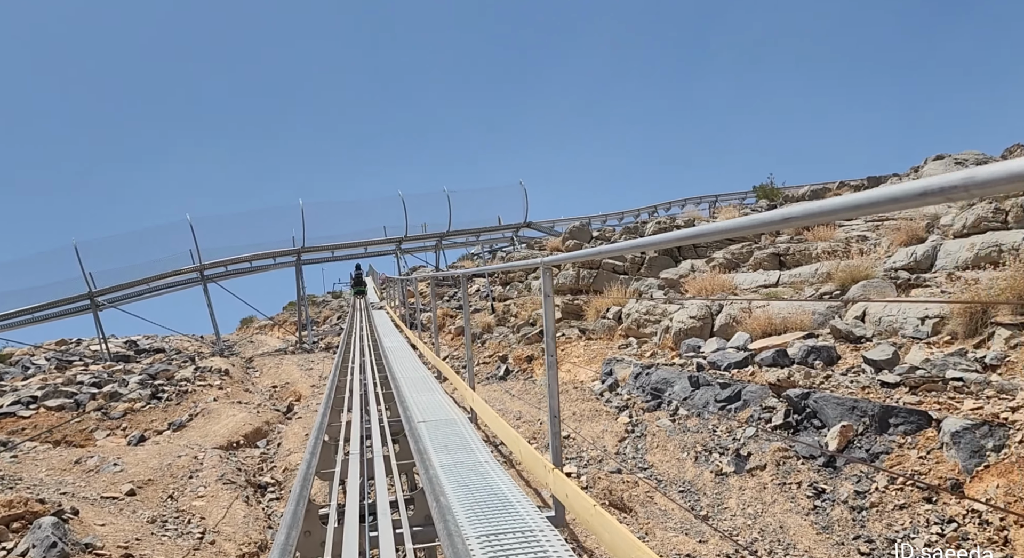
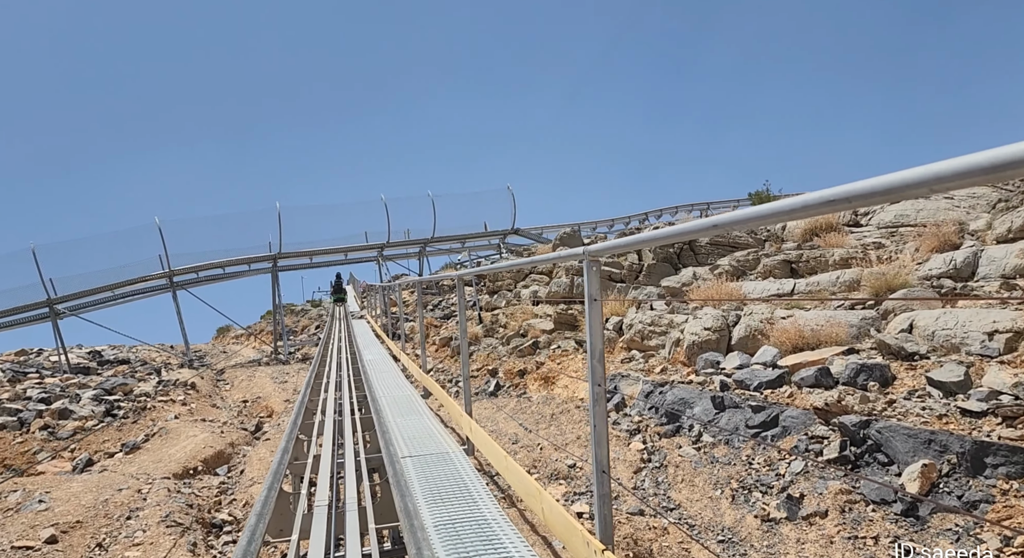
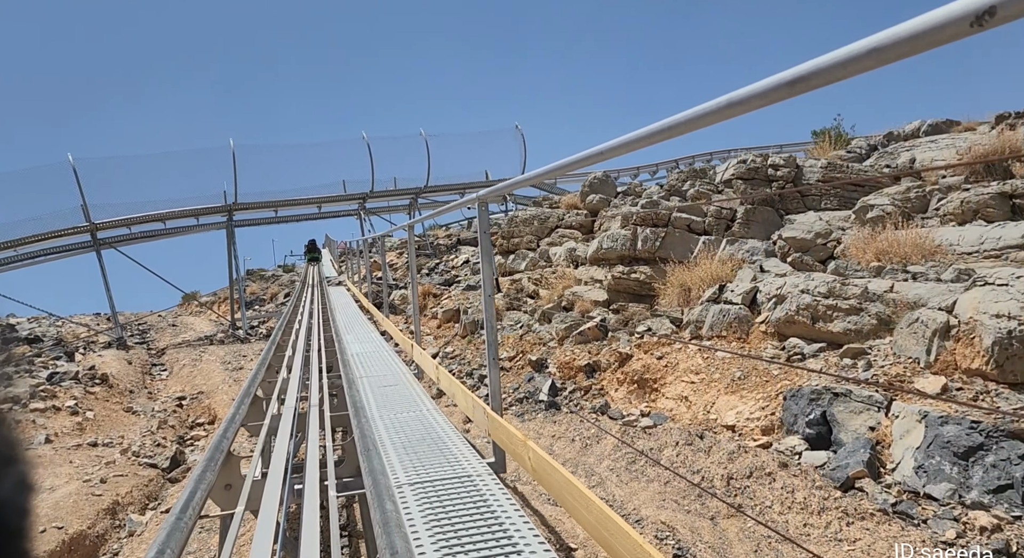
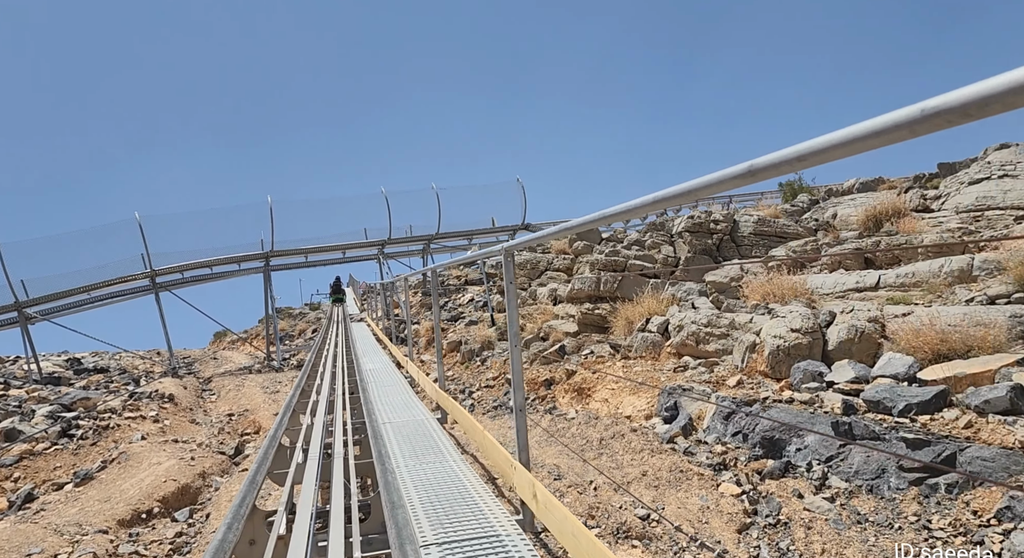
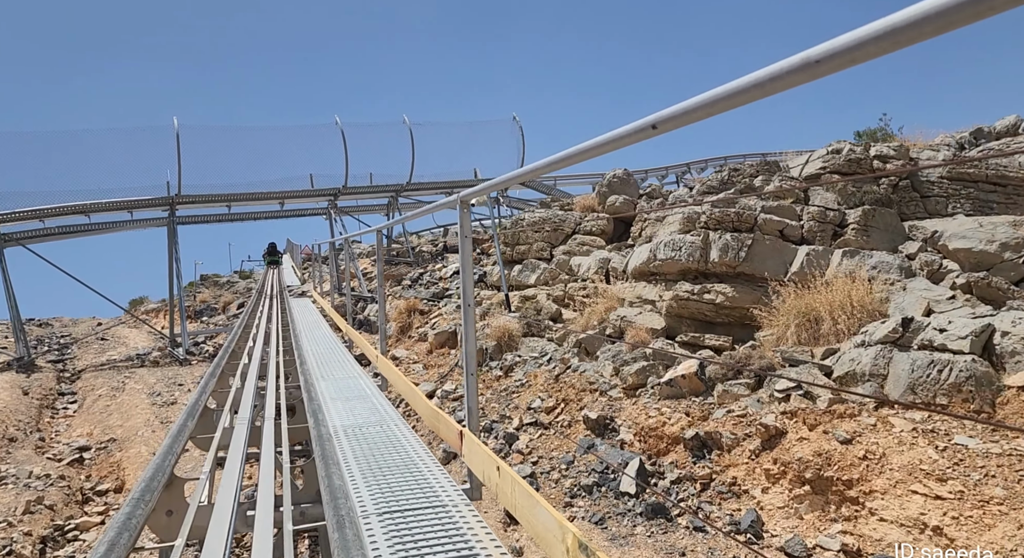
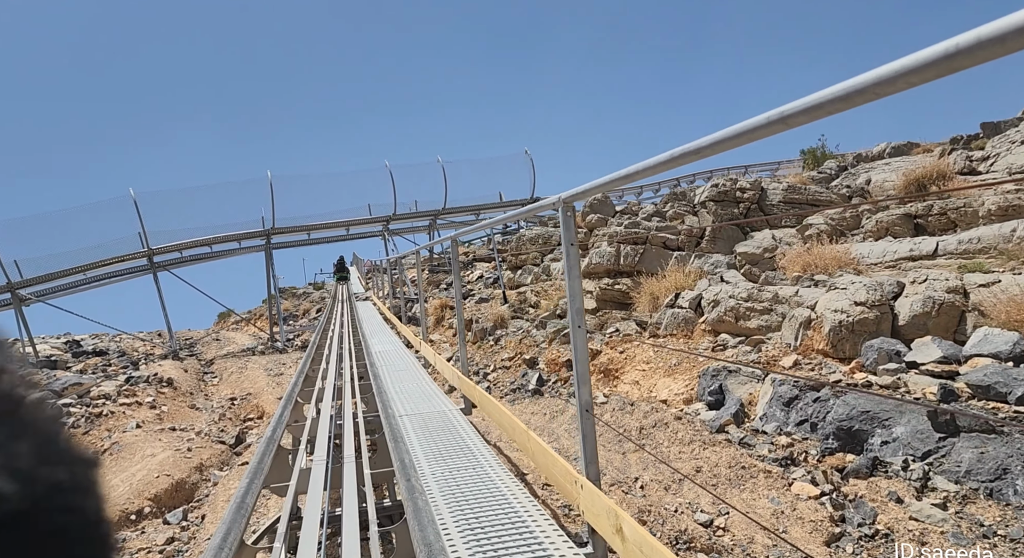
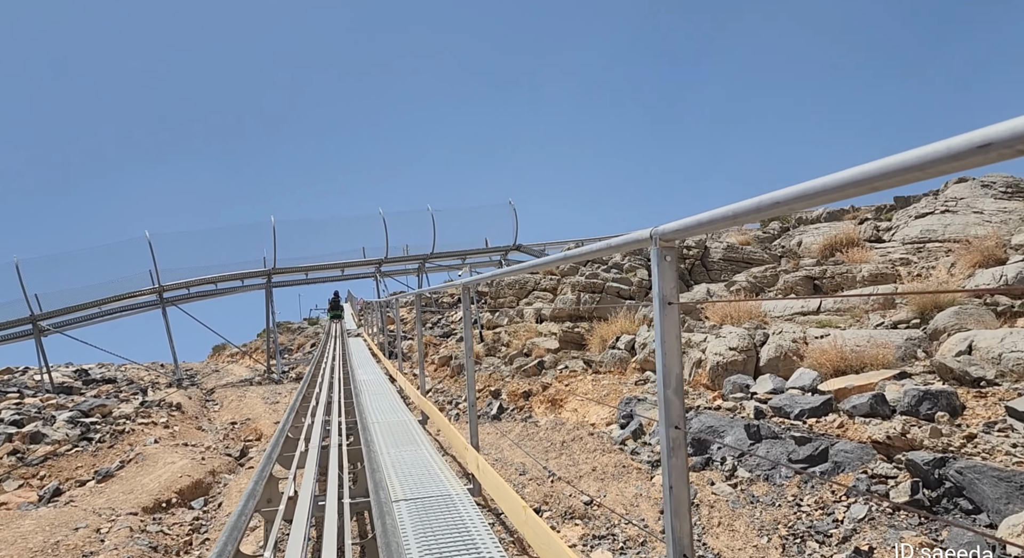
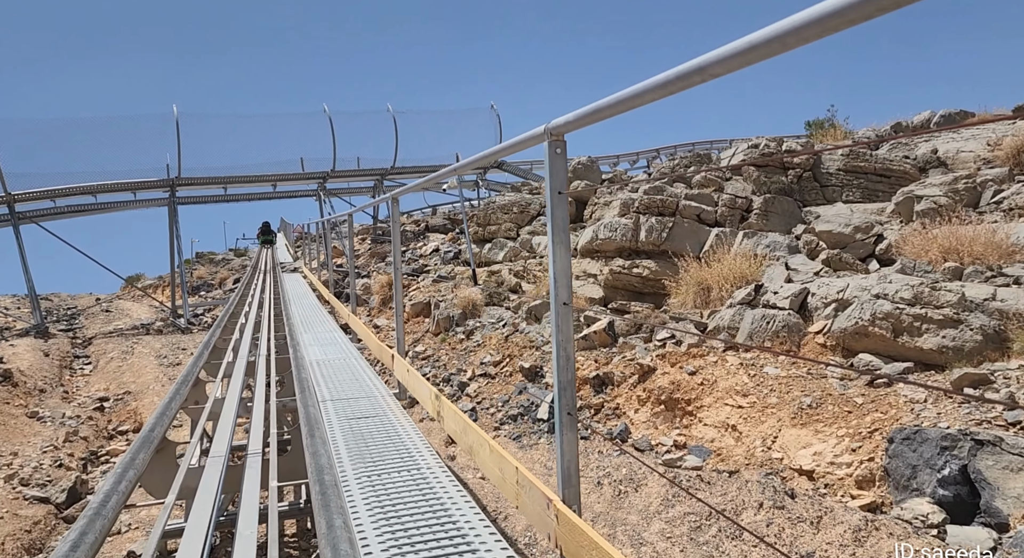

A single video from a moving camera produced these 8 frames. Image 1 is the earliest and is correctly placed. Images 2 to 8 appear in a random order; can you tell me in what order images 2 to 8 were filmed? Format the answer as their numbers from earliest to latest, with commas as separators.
2, 7, 4, 6, 3, 8, 5
